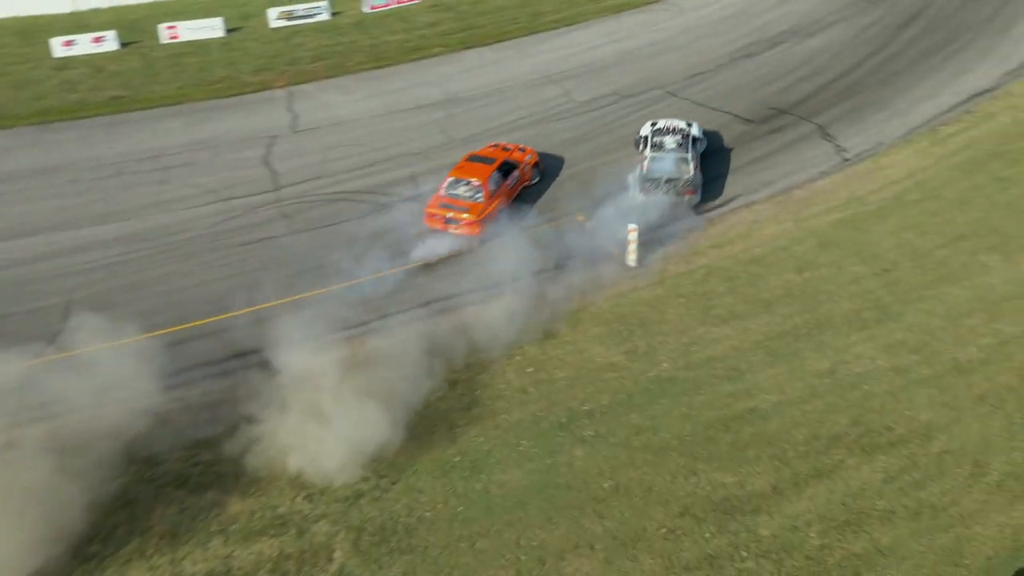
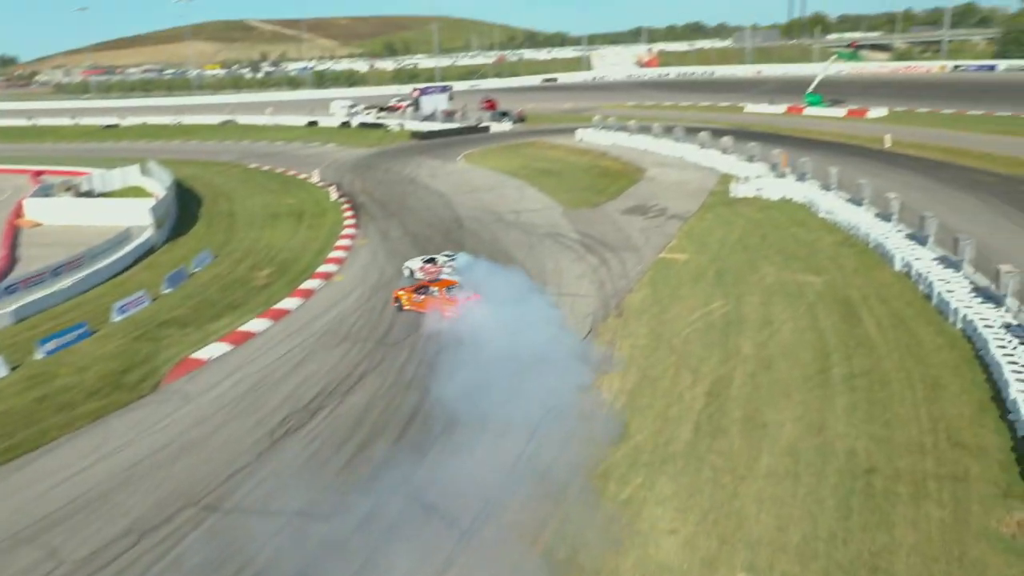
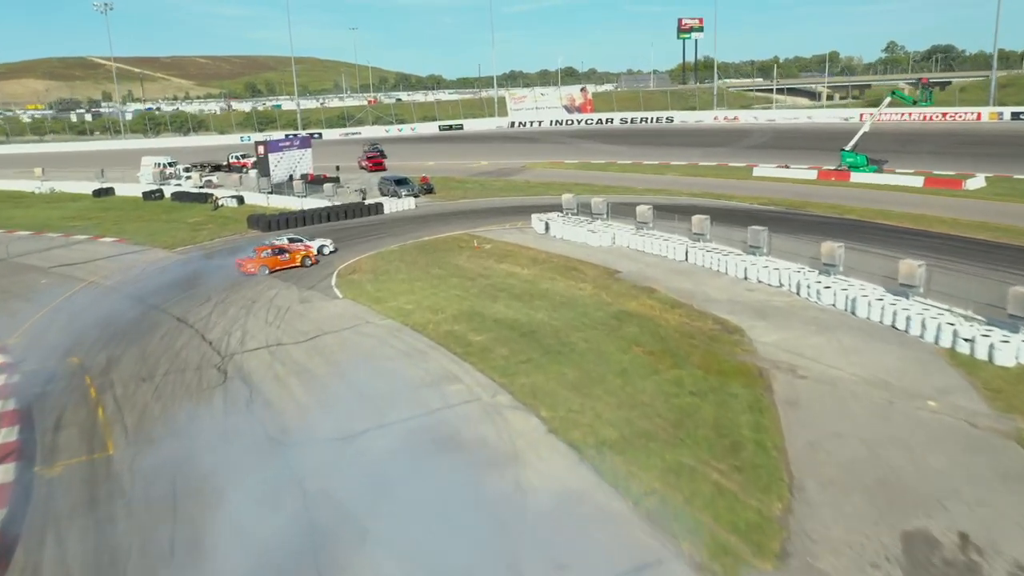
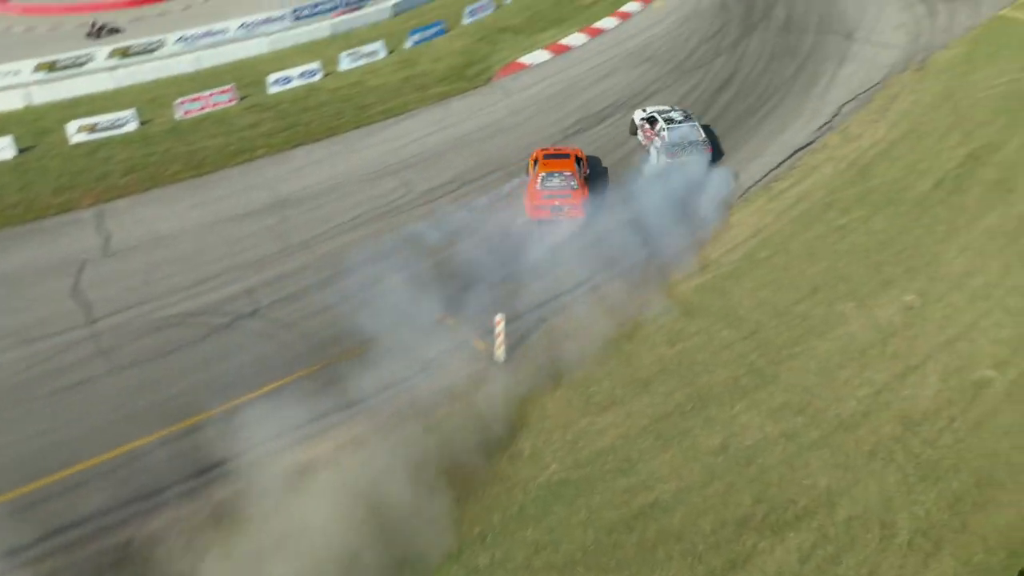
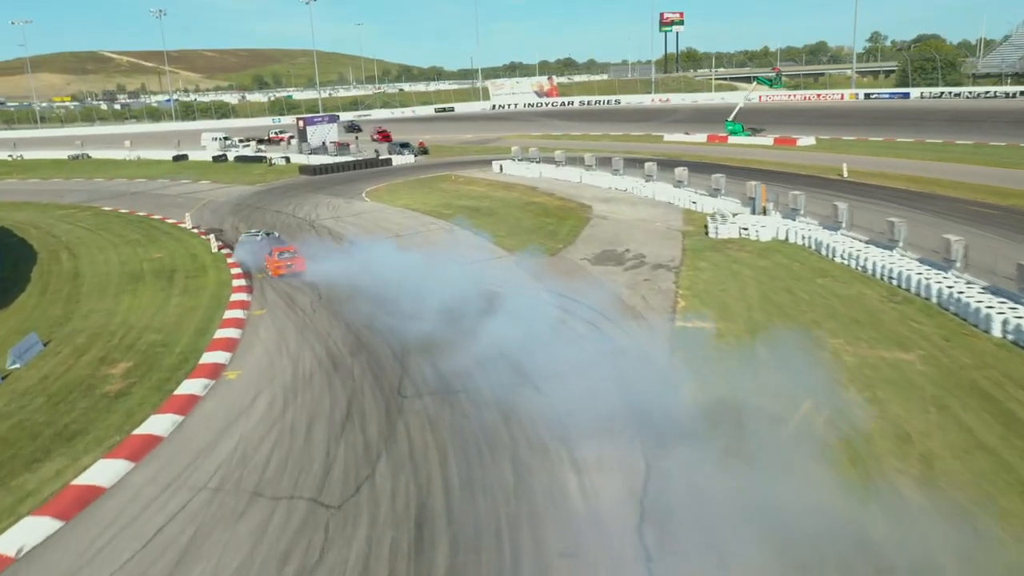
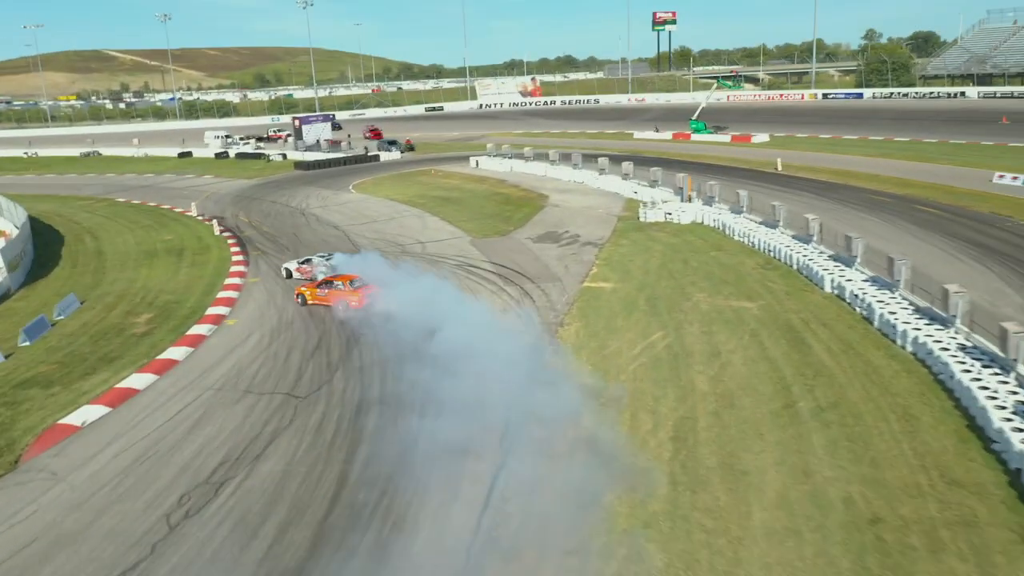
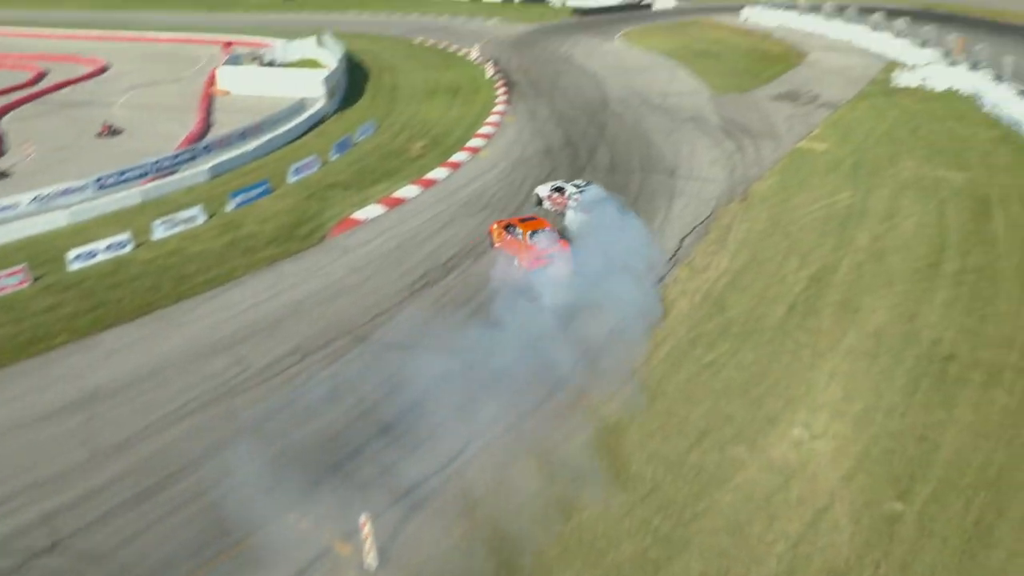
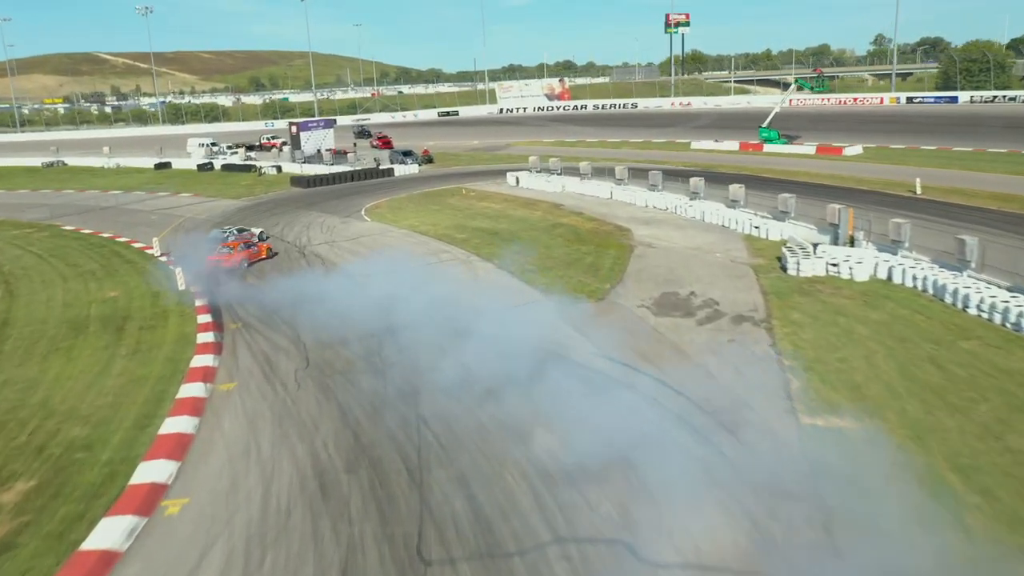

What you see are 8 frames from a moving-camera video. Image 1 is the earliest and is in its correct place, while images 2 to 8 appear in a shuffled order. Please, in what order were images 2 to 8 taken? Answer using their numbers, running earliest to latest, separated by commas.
4, 7, 2, 6, 5, 8, 3
